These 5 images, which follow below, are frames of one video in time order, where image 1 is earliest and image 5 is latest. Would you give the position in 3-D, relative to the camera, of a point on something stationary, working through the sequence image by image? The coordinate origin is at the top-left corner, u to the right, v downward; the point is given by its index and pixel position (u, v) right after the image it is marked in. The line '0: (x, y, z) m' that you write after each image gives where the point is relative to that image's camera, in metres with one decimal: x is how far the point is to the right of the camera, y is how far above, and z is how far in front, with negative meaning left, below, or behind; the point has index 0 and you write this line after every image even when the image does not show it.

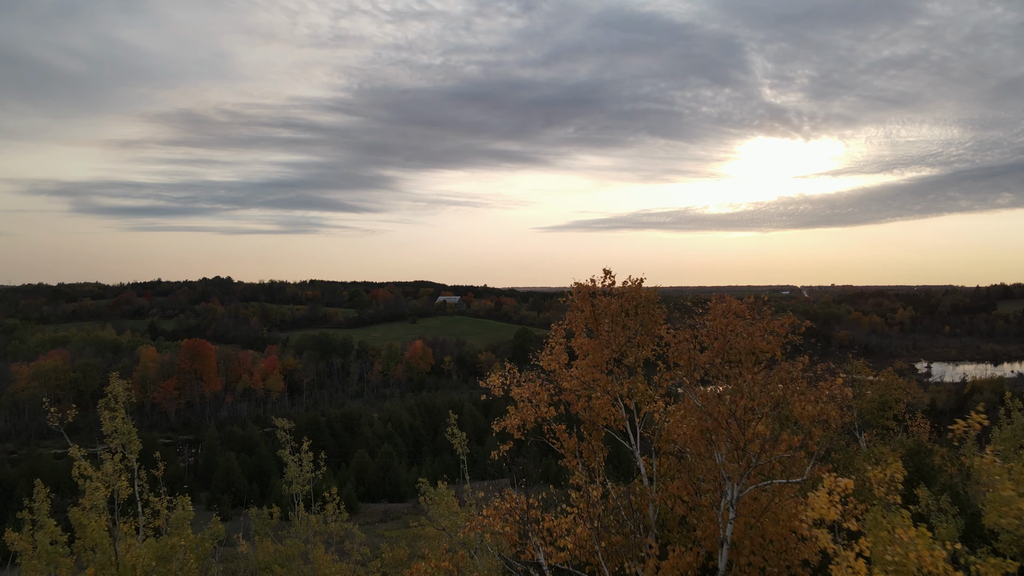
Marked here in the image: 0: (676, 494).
0: (+2.6, -3.3, +8.8) m
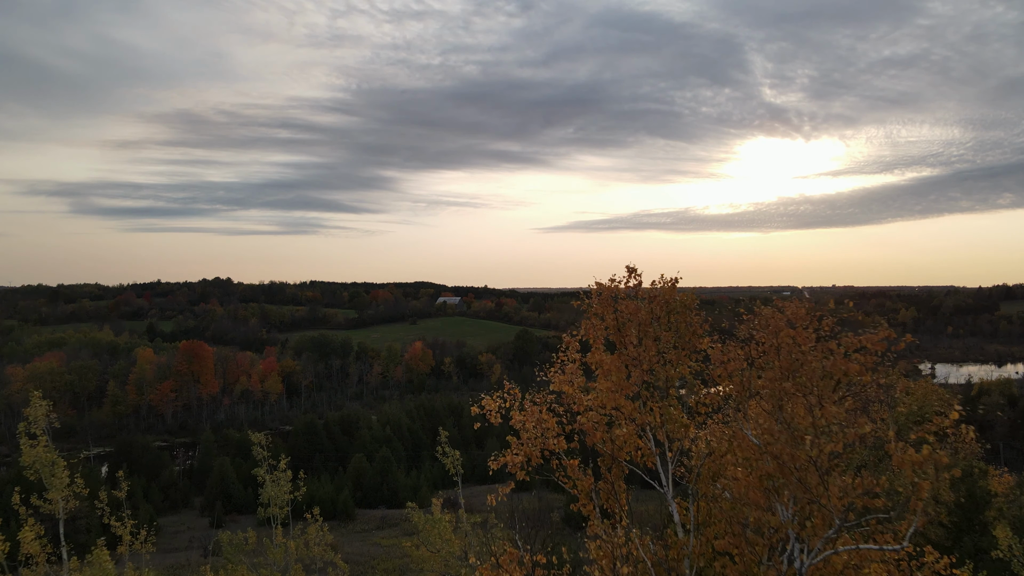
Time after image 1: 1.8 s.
0: (+2.7, -3.3, +7.4) m
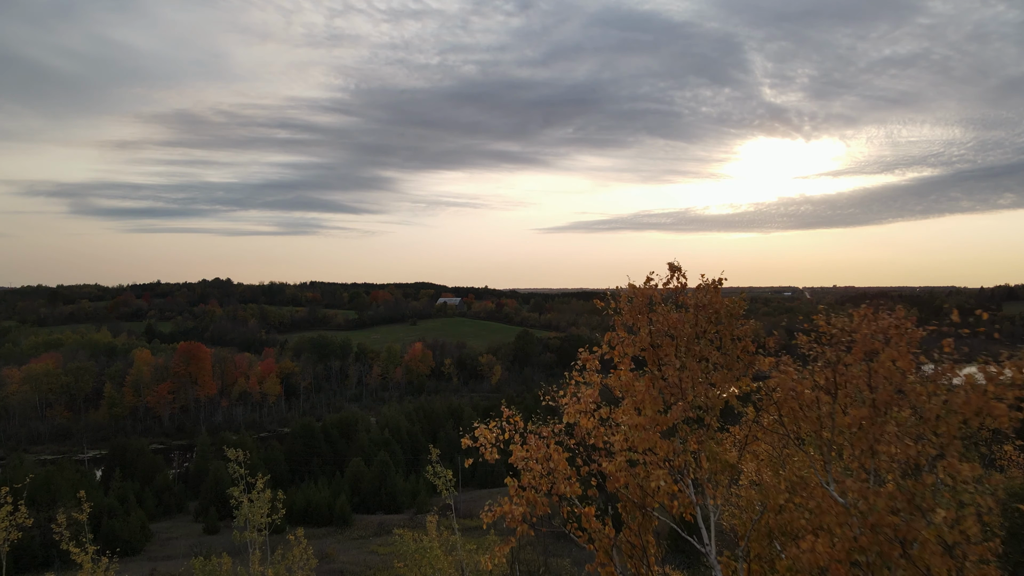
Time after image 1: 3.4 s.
0: (+2.7, -3.3, +6.2) m
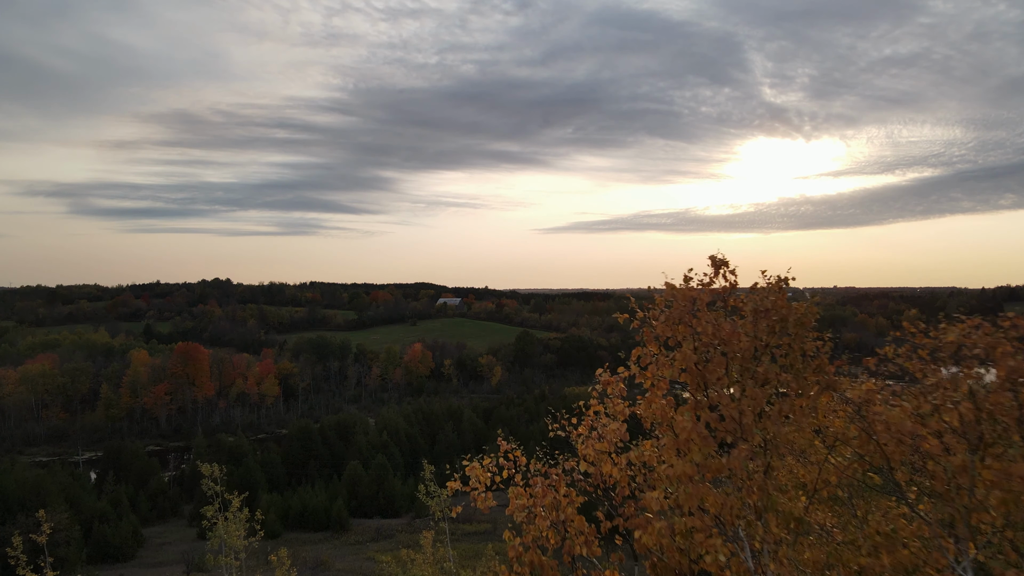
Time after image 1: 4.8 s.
0: (+2.8, -3.3, +5.1) m
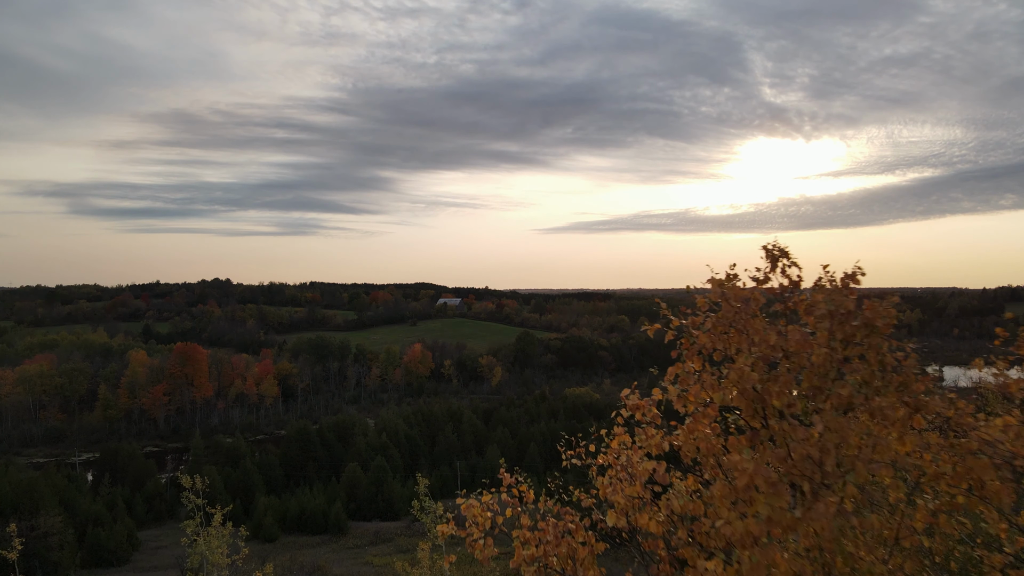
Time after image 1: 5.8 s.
0: (+2.8, -3.3, +4.4) m
